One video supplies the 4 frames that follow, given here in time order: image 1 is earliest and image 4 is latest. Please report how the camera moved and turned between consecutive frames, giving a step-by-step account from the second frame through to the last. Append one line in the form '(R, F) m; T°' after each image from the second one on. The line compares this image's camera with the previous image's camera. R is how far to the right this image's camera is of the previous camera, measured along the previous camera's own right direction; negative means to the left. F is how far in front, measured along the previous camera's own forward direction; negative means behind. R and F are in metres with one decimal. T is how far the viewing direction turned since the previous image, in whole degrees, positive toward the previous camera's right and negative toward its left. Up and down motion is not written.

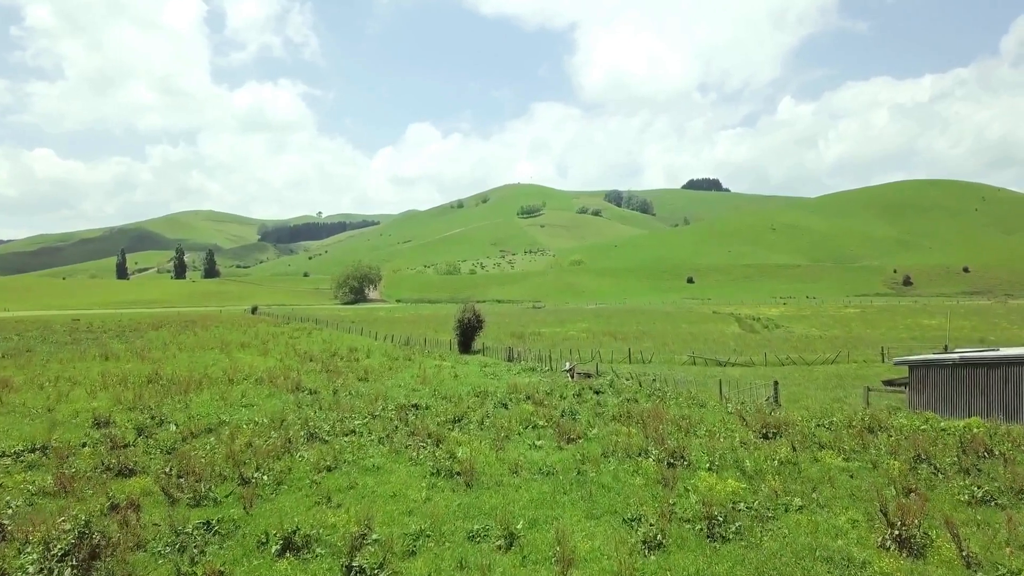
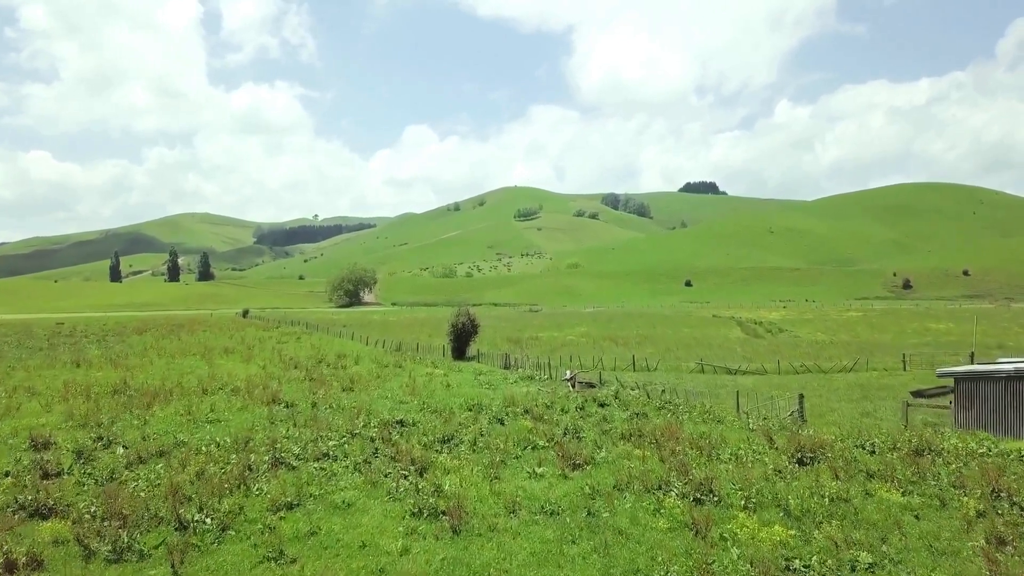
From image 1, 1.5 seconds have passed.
(0.0, +2.8) m; 0°
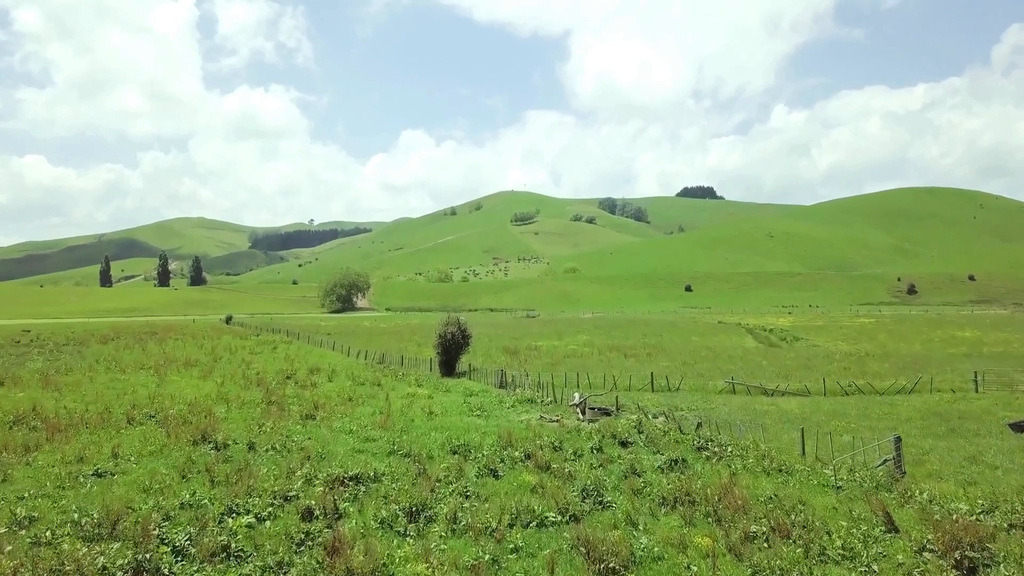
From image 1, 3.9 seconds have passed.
(0.0, +6.5) m; 0°
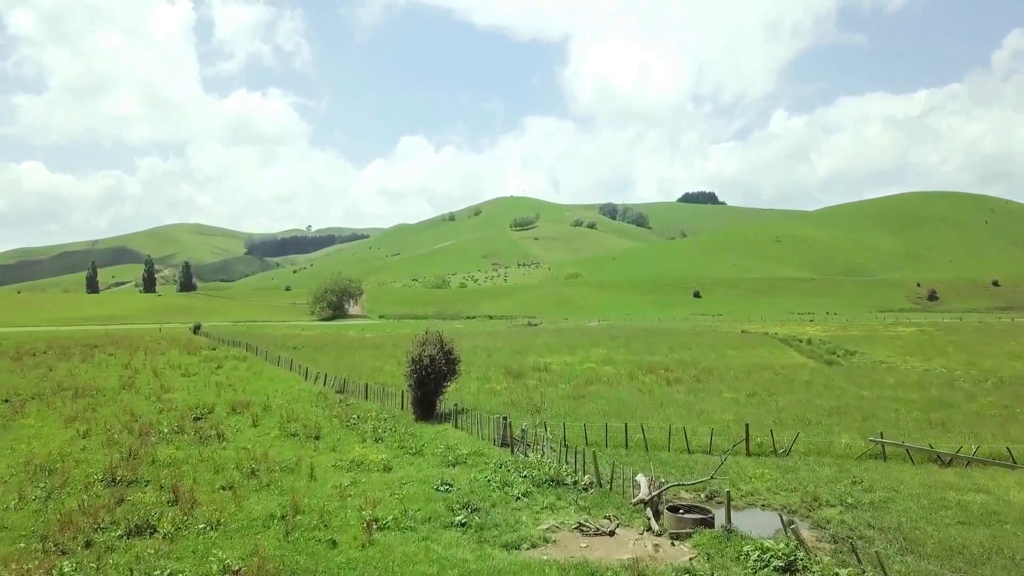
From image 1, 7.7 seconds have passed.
(-0.4, +13.8) m; 0°
